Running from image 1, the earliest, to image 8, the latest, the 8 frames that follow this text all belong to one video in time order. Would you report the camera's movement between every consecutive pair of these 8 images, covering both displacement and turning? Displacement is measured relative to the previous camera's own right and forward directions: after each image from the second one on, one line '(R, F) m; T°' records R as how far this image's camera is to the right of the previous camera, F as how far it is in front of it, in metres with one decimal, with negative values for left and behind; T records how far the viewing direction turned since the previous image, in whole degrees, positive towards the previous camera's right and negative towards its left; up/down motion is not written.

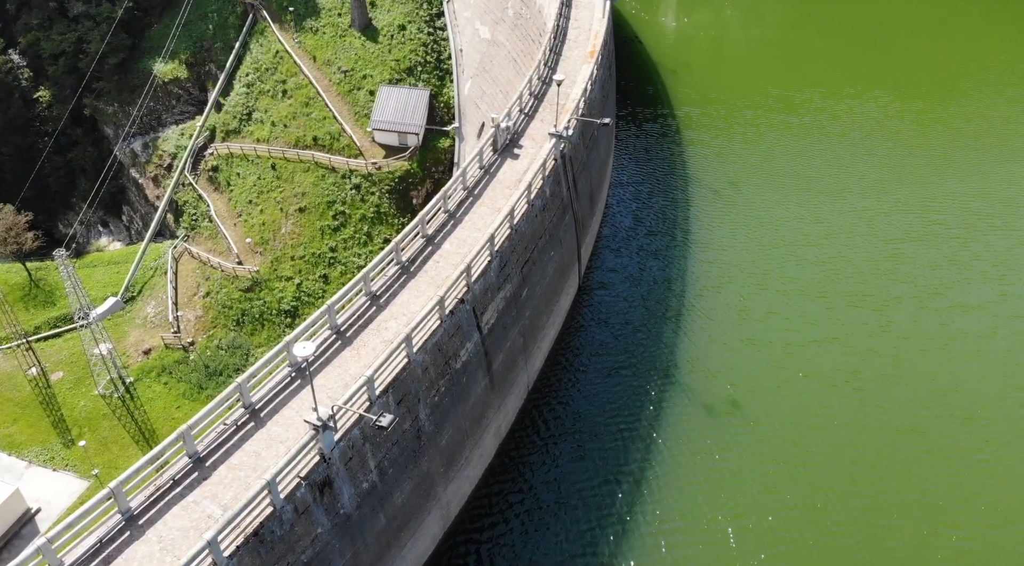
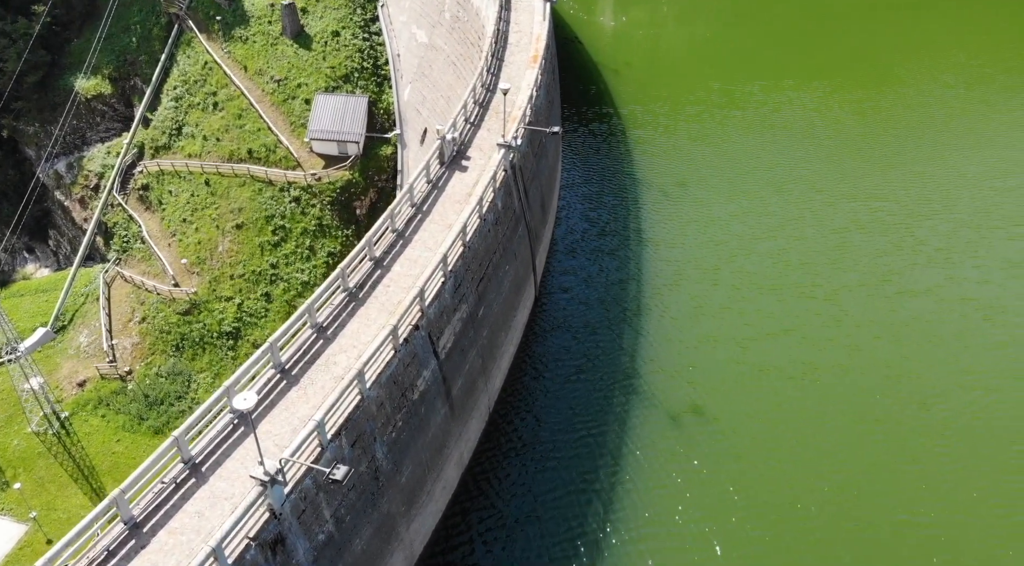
(-0.1, +1.0) m; +3°
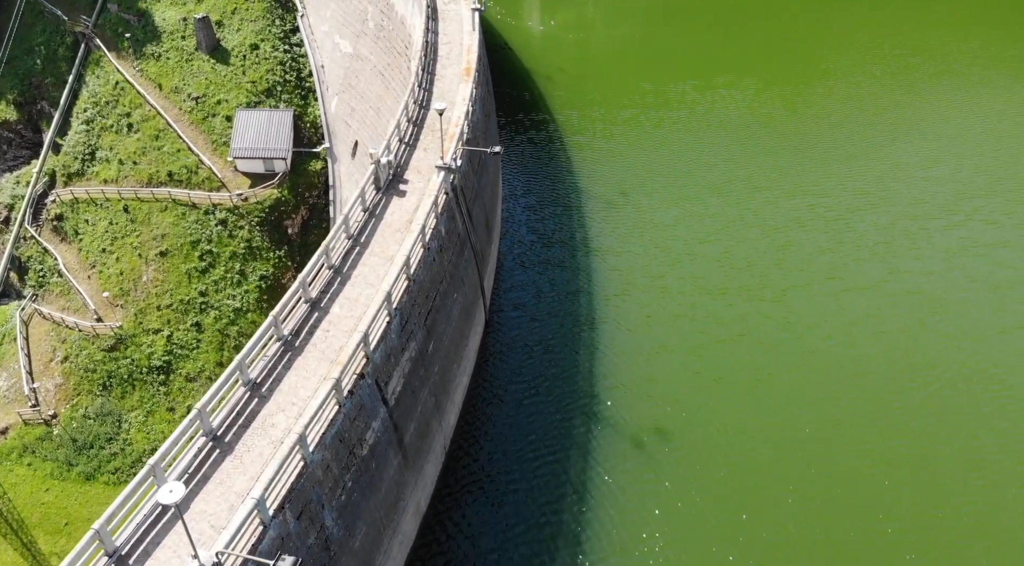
(-0.2, +1.1) m; +4°
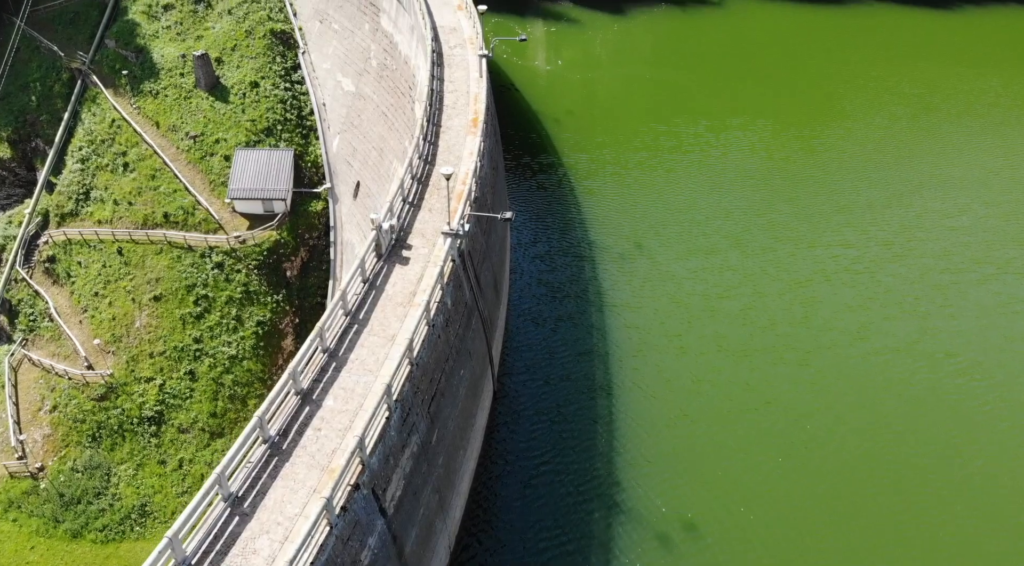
(-0.2, +1.4) m; 0°
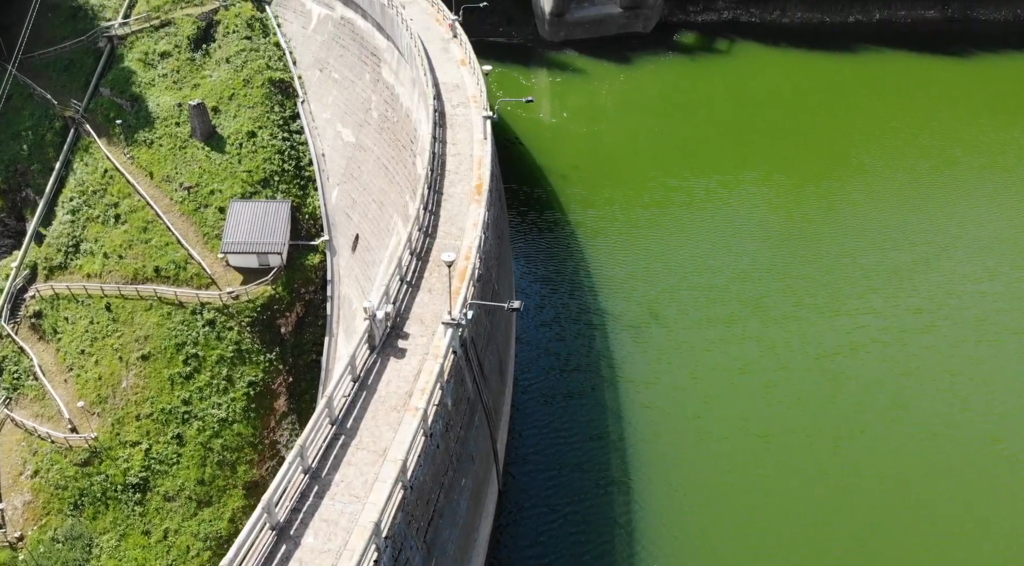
(-0.1, +1.6) m; 0°
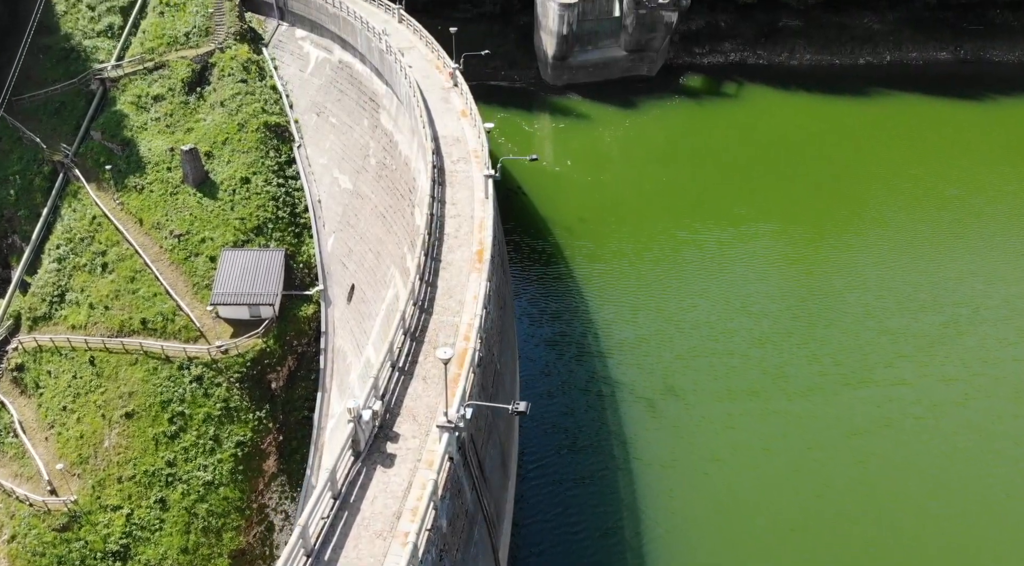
(0.0, +1.6) m; 0°
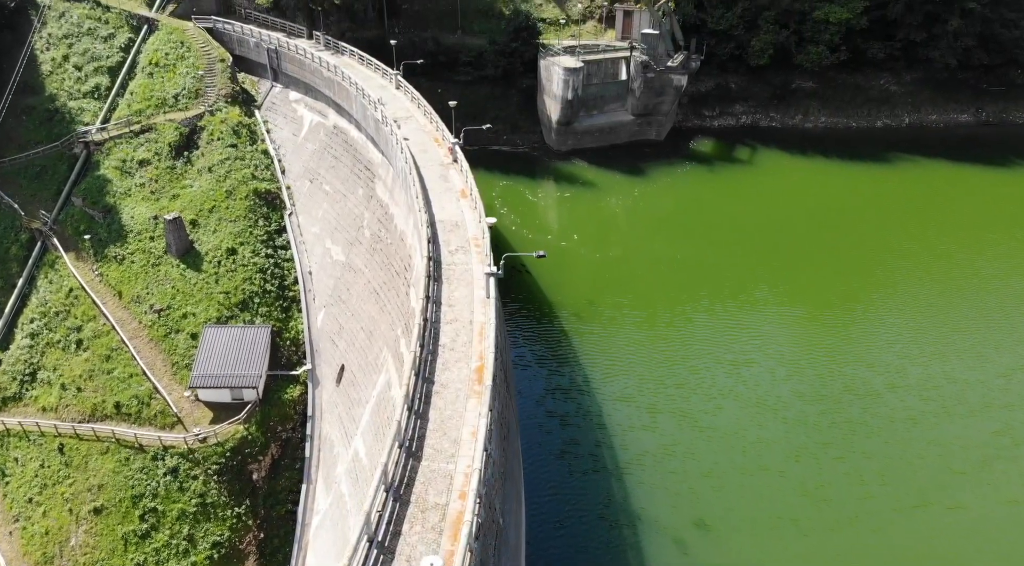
(-0.1, +2.5) m; 0°
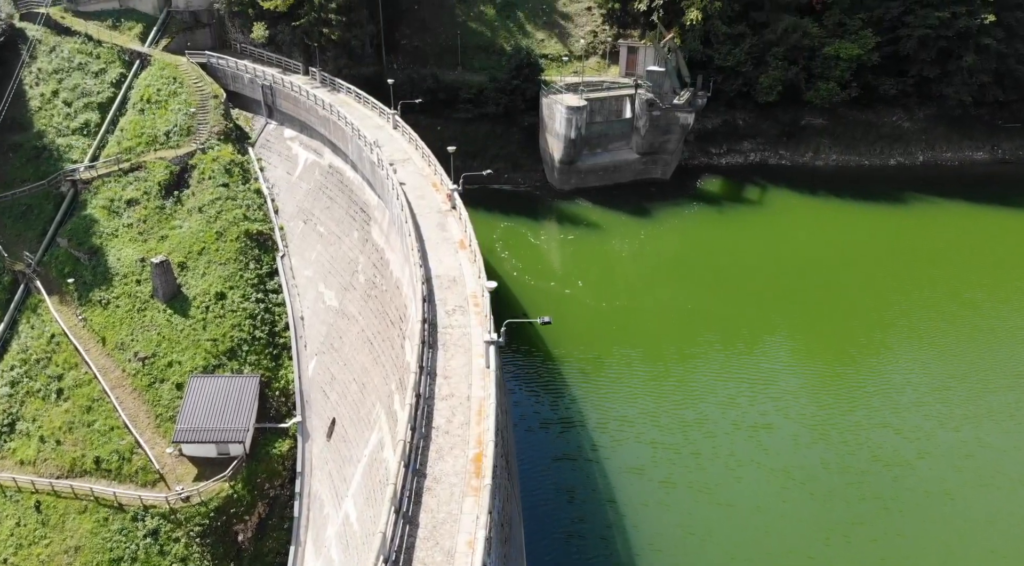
(0.0, +1.6) m; 0°
